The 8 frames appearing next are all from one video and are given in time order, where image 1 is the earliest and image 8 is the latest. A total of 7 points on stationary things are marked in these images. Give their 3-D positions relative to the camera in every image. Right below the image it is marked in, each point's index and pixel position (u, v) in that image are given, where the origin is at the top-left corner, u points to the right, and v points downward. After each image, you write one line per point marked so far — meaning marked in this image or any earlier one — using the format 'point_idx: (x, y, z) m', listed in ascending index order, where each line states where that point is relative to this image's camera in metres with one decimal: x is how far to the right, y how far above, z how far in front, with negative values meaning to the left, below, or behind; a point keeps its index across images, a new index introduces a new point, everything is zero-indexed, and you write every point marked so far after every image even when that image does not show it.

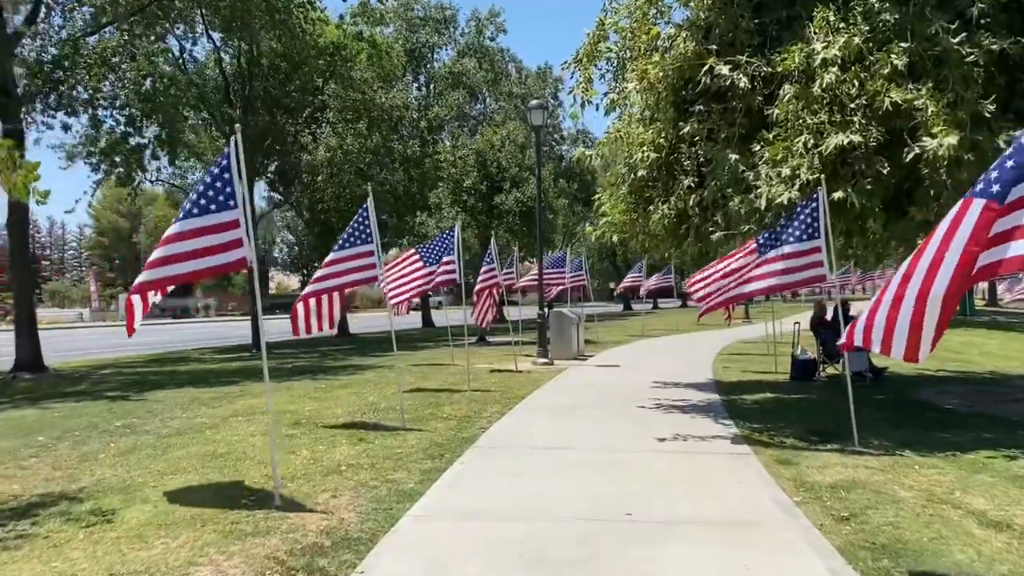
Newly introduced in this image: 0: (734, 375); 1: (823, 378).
0: (+4.3, -1.7, +16.9) m
1: (+5.7, -1.7, +16.1) m
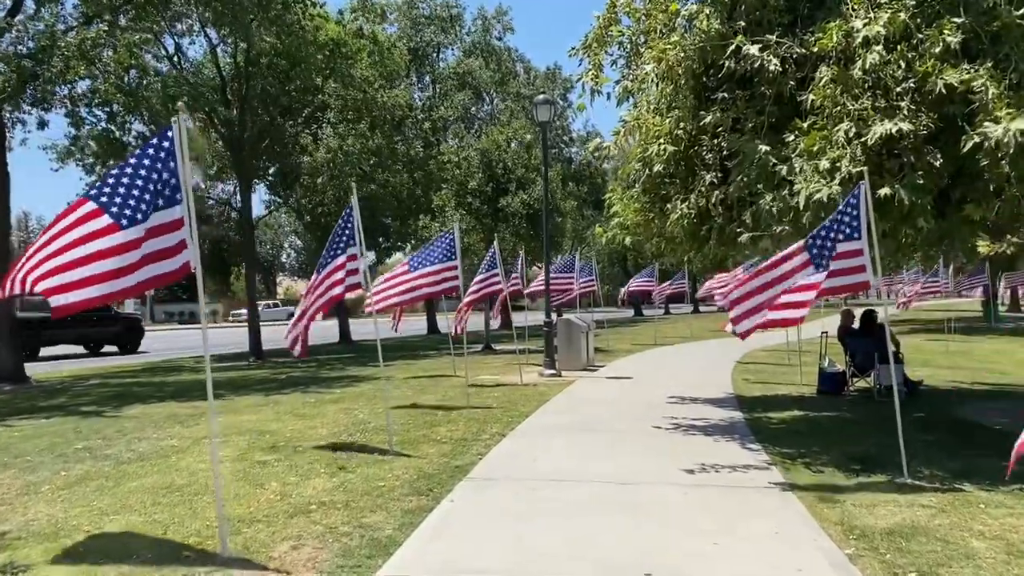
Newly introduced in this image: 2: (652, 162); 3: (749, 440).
0: (+4.4, -1.8, +15.7) m
1: (+5.8, -1.8, +14.8) m
2: (+1.7, +1.5, +10.6) m
3: (+2.9, -1.8, +10.5) m
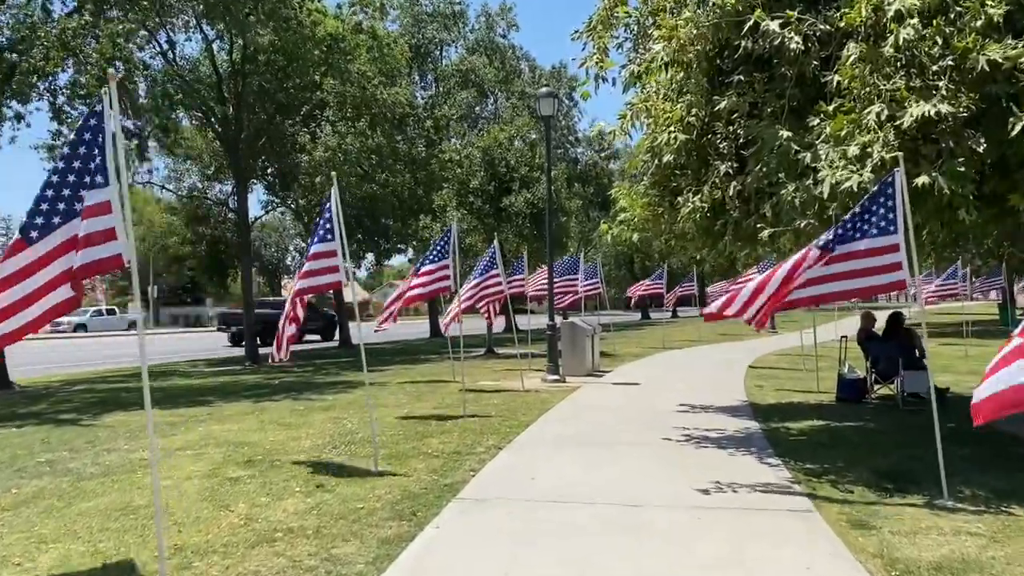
0: (+4.4, -1.9, +14.9) m
1: (+5.8, -1.8, +14.0) m
2: (+1.7, +1.5, +9.8) m
3: (+2.8, -1.8, +9.6) m
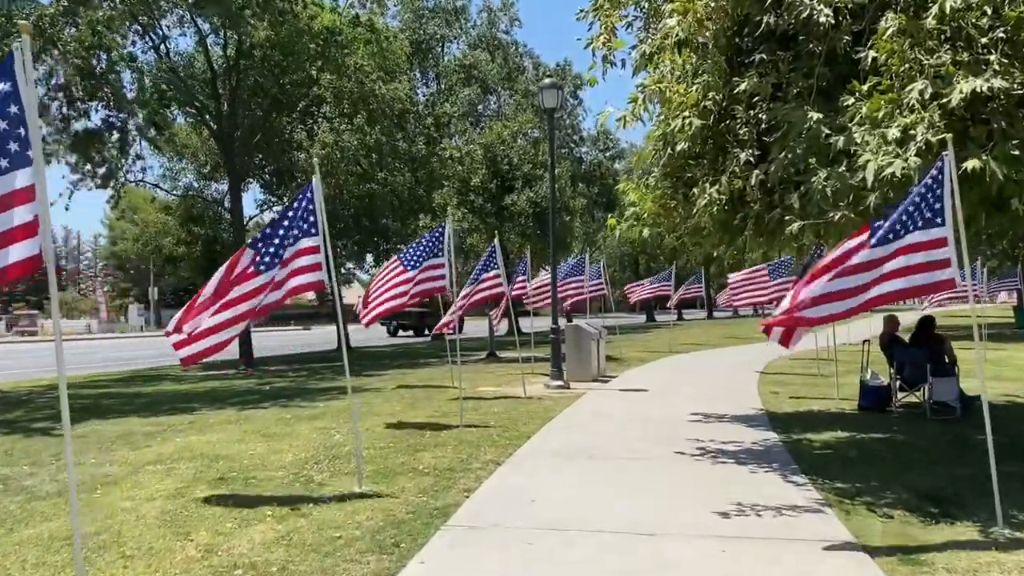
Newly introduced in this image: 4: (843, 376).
0: (+4.4, -1.9, +14.0) m
1: (+5.8, -1.8, +13.1) m
2: (+1.7, +1.5, +9.0) m
3: (+2.8, -1.8, +8.8) m
4: (+6.7, -1.8, +17.7) m
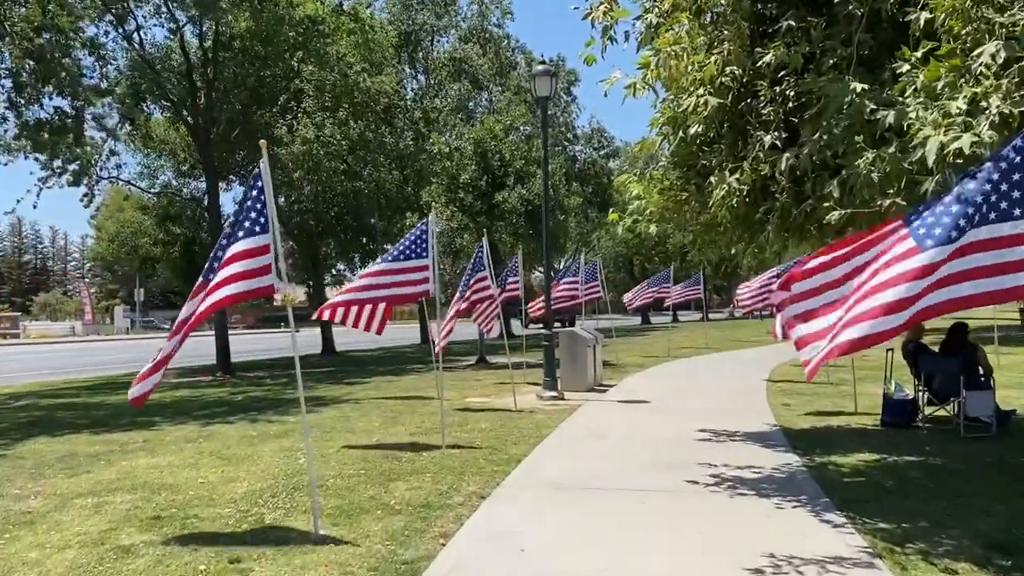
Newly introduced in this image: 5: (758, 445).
0: (+4.3, -1.9, +12.8) m
1: (+5.7, -1.9, +11.9) m
2: (+1.6, +1.5, +7.8) m
3: (+2.7, -1.9, +7.6) m
4: (+6.5, -1.9, +16.5) m
5: (+3.0, -1.9, +10.6) m
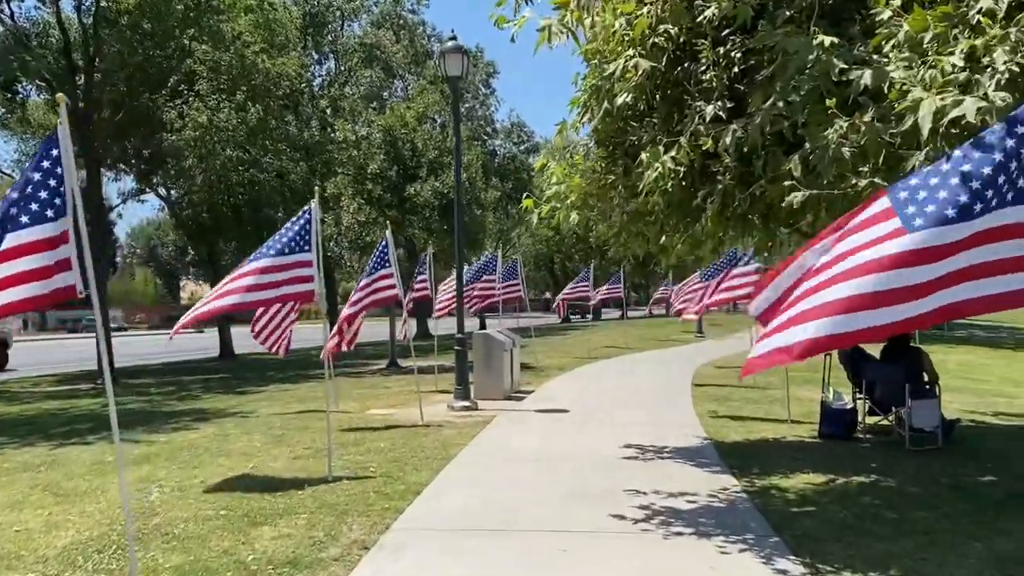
0: (+3.0, -1.9, +11.7) m
1: (+4.5, -1.9, +11.0) m
2: (+0.8, +1.5, +6.5) m
3: (+1.9, -1.9, +6.4) m
4: (+4.9, -1.8, +15.6) m
5: (+1.9, -1.9, +9.5) m
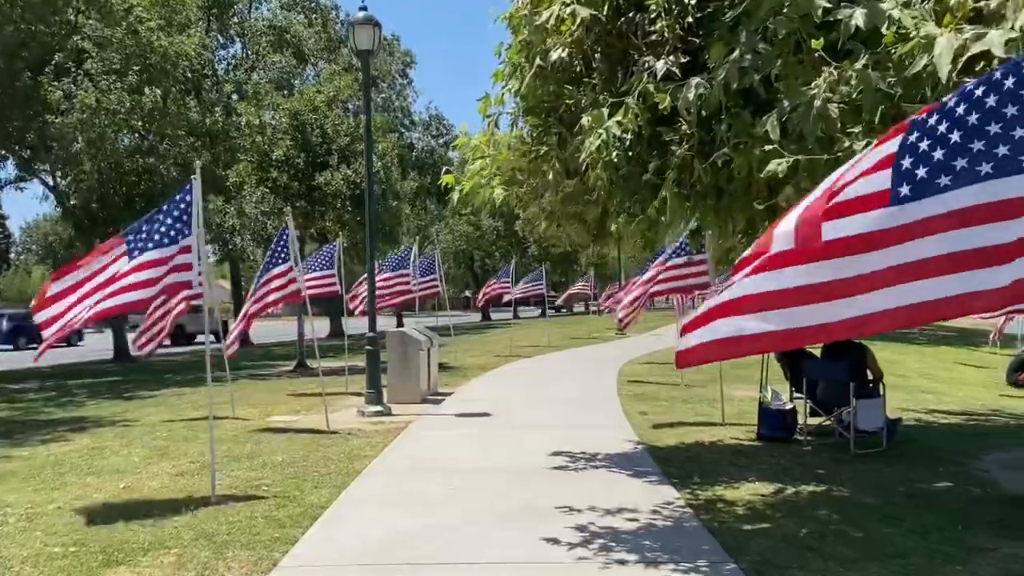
0: (+2.0, -1.8, +11.0) m
1: (+3.5, -1.8, +10.3) m
2: (+0.2, +1.6, +5.5) m
3: (+1.4, -1.8, +5.5) m
4: (+3.5, -1.7, +15.0) m
5: (+1.1, -1.8, +8.6) m
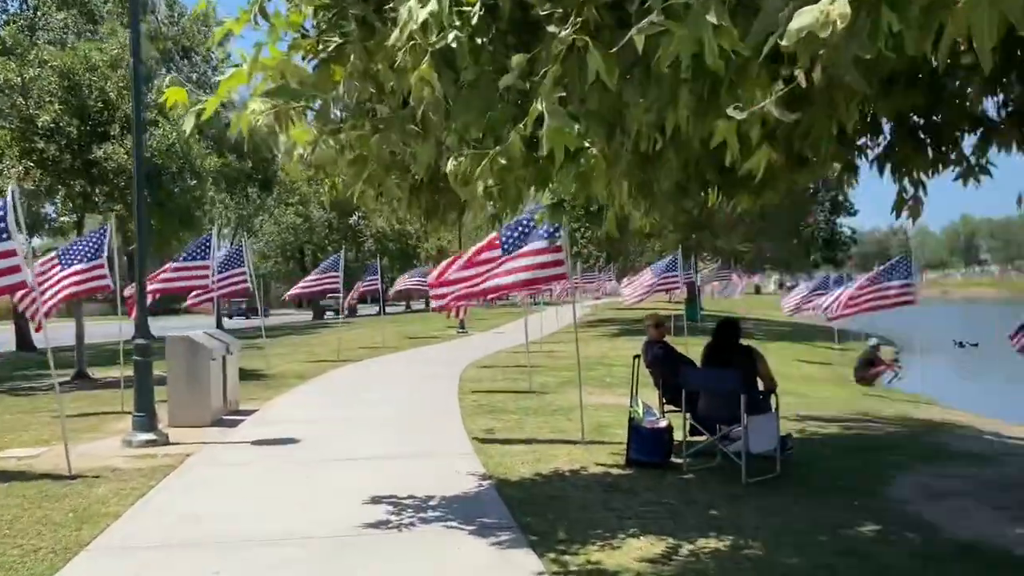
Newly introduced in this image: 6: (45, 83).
0: (+0.1, -1.8, +8.8) m
1: (+1.7, -1.7, +8.5) m
2: (-0.6, +1.6, +3.1) m
3: (+0.5, -1.7, +3.4) m
4: (+0.9, -1.7, +13.1) m
5: (-0.3, -1.8, +6.3) m
6: (-10.2, +4.4, +19.7) m
